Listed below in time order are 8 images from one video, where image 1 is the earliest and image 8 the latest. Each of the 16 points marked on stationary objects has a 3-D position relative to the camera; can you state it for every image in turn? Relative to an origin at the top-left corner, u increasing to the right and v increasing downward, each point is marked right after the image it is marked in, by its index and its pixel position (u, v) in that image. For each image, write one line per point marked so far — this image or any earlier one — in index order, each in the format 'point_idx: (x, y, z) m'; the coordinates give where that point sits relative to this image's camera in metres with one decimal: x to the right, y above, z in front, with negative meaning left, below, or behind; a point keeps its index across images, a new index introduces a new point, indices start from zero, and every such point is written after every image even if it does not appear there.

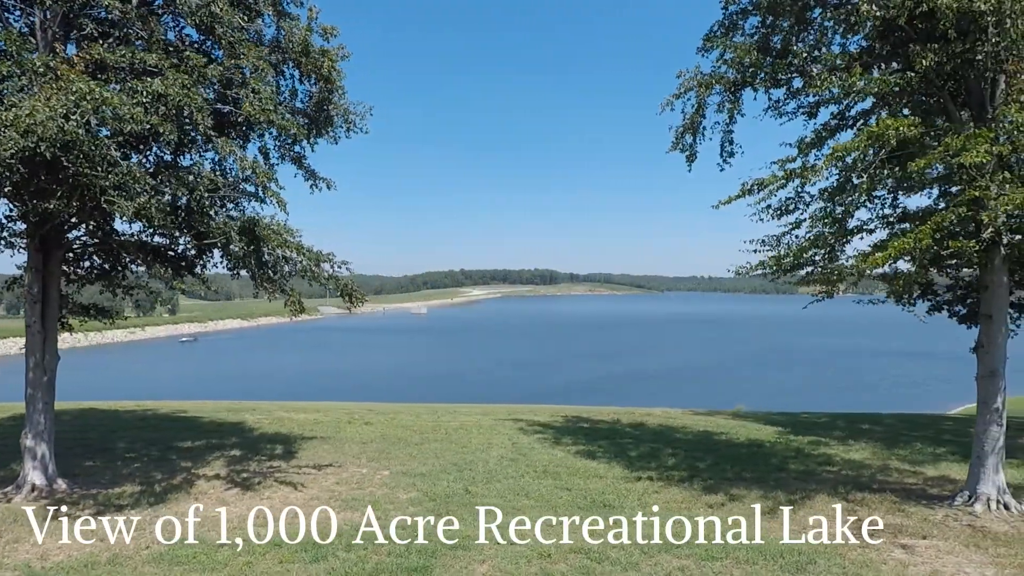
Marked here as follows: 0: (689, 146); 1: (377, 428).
0: (+2.2, +1.7, +8.7) m
1: (-2.4, -2.5, +12.4) m
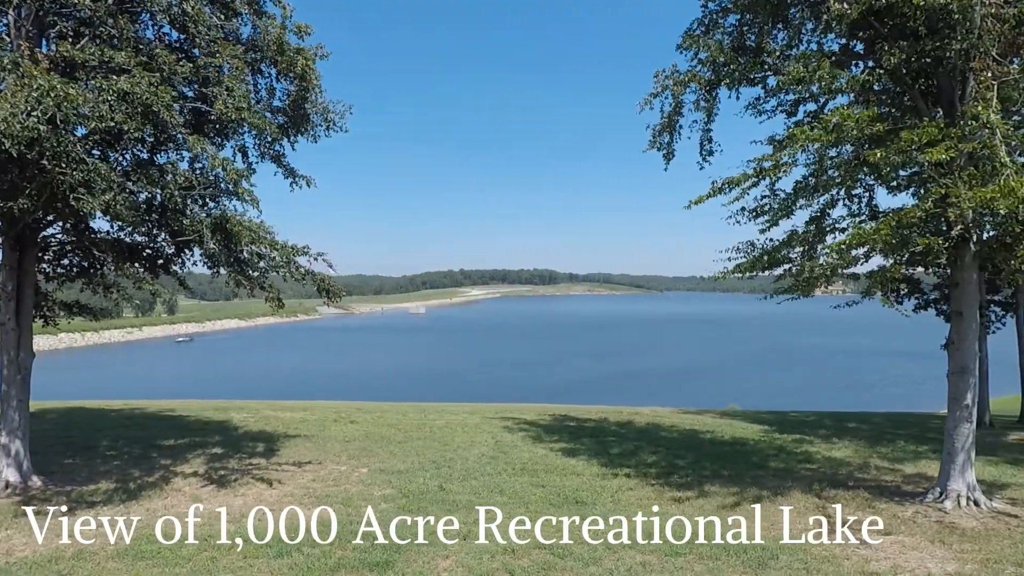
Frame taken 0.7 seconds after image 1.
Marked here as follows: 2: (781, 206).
0: (+1.9, +1.8, +8.7) m
1: (-2.6, -2.5, +12.4) m
2: (+2.8, +0.9, +7.5) m
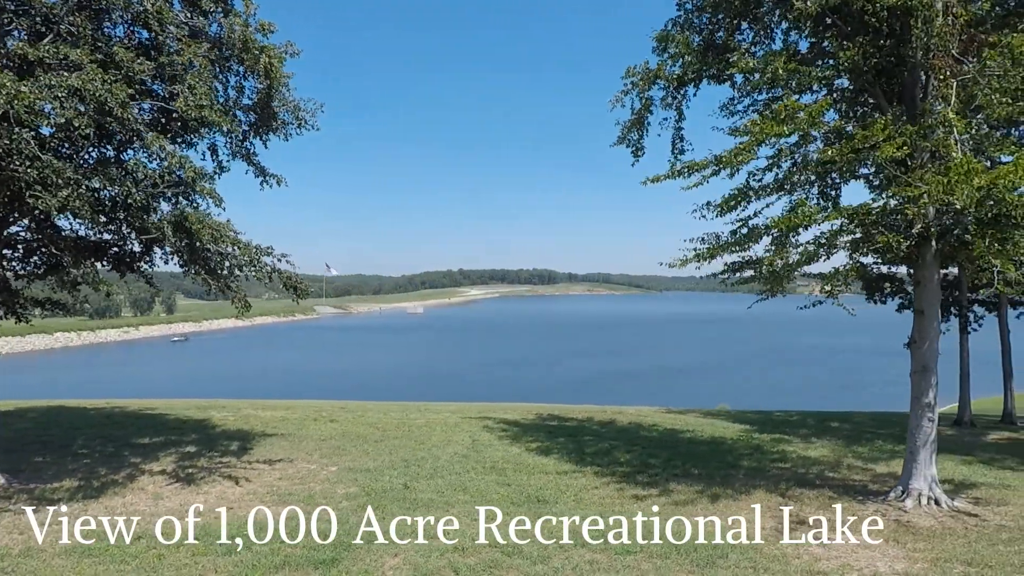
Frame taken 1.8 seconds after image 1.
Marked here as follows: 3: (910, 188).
0: (+1.5, +1.8, +8.7) m
1: (-3.0, -2.4, +12.4) m
2: (+2.4, +0.9, +7.5) m
3: (+3.6, +0.9, +6.4) m
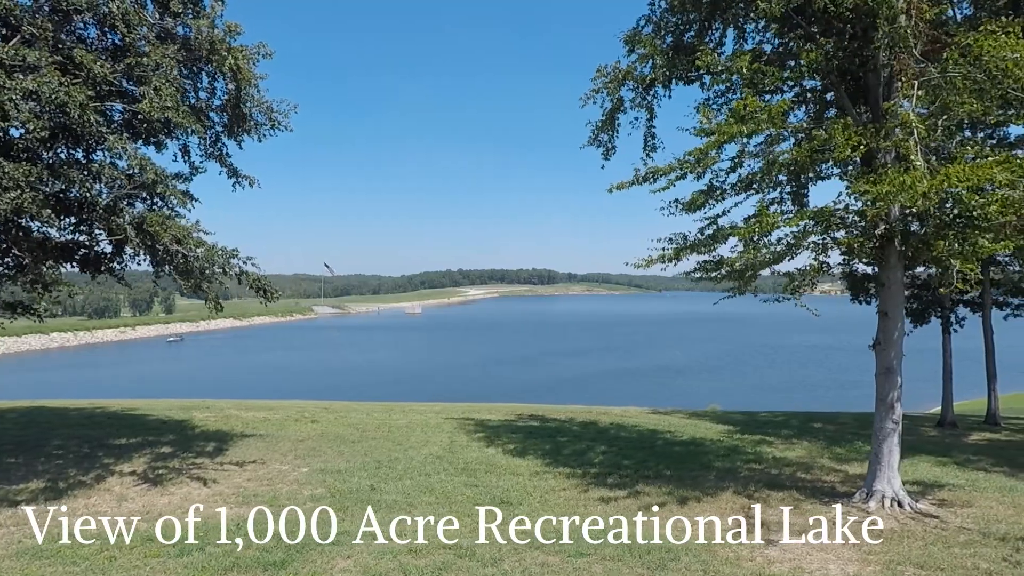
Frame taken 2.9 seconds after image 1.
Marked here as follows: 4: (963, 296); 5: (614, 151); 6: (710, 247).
0: (+1.1, +1.8, +8.7) m
1: (-3.4, -2.5, +12.4) m
2: (+2.1, +0.9, +7.5) m
3: (+3.2, +0.9, +6.4) m
4: (+9.1, -0.2, +14.1) m
5: (+1.3, +1.7, +8.8) m
6: (+2.1, +0.4, +7.5) m
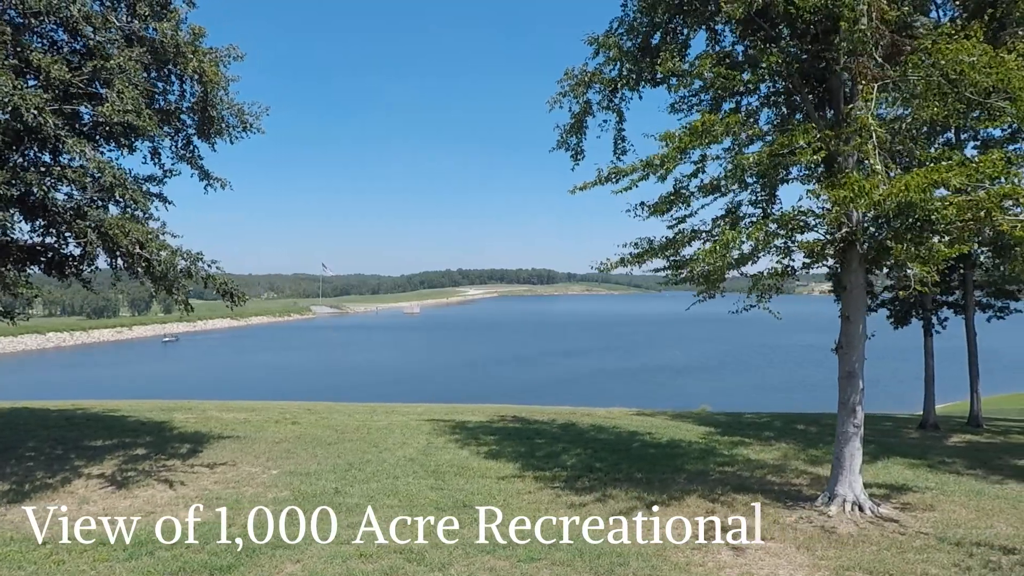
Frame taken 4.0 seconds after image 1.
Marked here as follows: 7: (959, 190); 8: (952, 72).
0: (+0.8, +1.7, +8.6) m
1: (-3.7, -2.5, +12.4) m
2: (+1.7, +0.9, +7.4) m
3: (+2.9, +0.9, +6.3) m
4: (+8.8, -0.2, +14.1) m
5: (+0.9, +1.7, +8.8) m
6: (+1.7, +0.4, +7.5) m
7: (+4.0, +0.9, +6.2) m
8: (+4.0, +2.0, +6.4) m
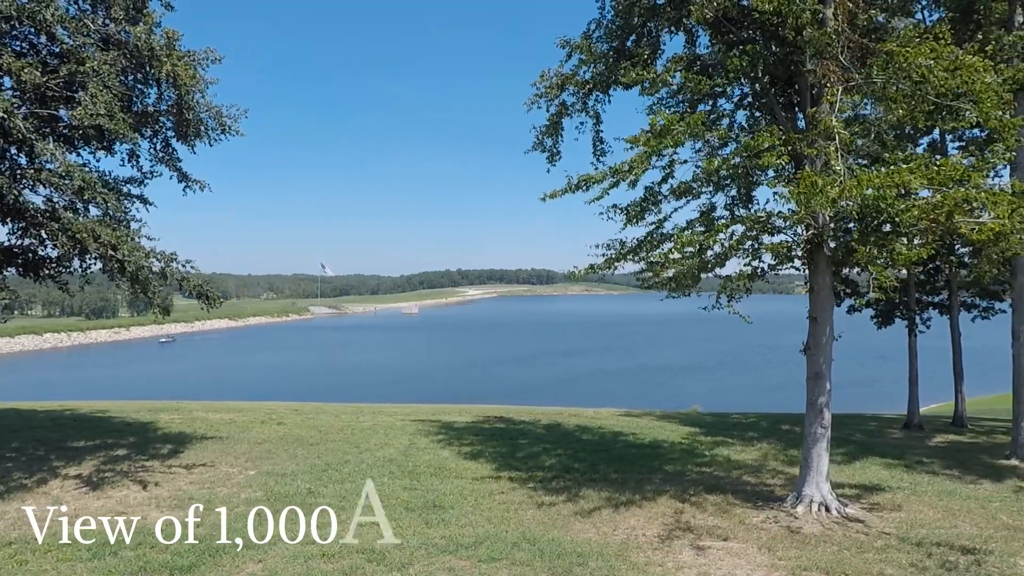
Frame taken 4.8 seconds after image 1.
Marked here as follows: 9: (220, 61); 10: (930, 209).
0: (+0.5, +1.7, +8.7) m
1: (-4.0, -2.5, +12.5) m
2: (+1.4, +0.9, +7.5) m
3: (+2.6, +0.9, +6.4) m
4: (+8.5, -0.2, +14.1) m
5: (+0.6, +1.7, +8.8) m
6: (+1.4, +0.4, +7.5) m
7: (+3.6, +0.9, +6.2) m
8: (+3.7, +1.9, +6.4) m
9: (-3.8, +3.0, +9.2) m
10: (+3.7, +0.7, +6.2) m
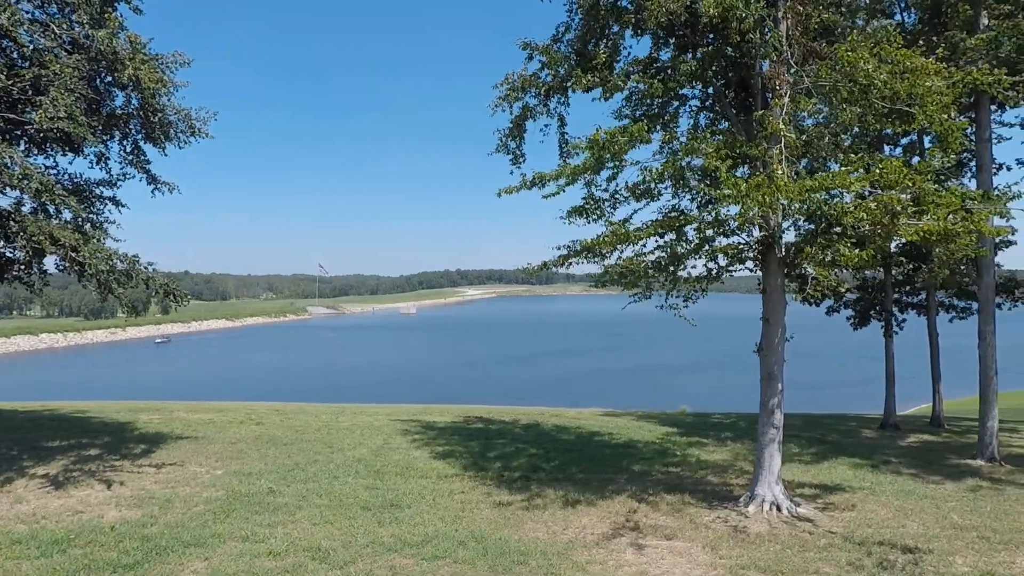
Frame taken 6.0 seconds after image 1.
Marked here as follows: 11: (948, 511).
0: (0.0, +1.7, +8.7) m
1: (-4.5, -2.5, +12.6) m
2: (+0.9, +0.9, +7.5) m
3: (+2.1, +0.8, +6.4) m
4: (+8.1, -0.2, +14.1) m
5: (+0.2, +1.7, +8.9) m
6: (+1.0, +0.4, +7.6) m
7: (+3.2, +0.8, +6.3) m
8: (+3.2, +1.9, +6.5) m
9: (-4.3, +3.0, +9.3) m
10: (+3.3, +0.7, +6.2) m
11: (+4.4, -2.2, +7.0) m
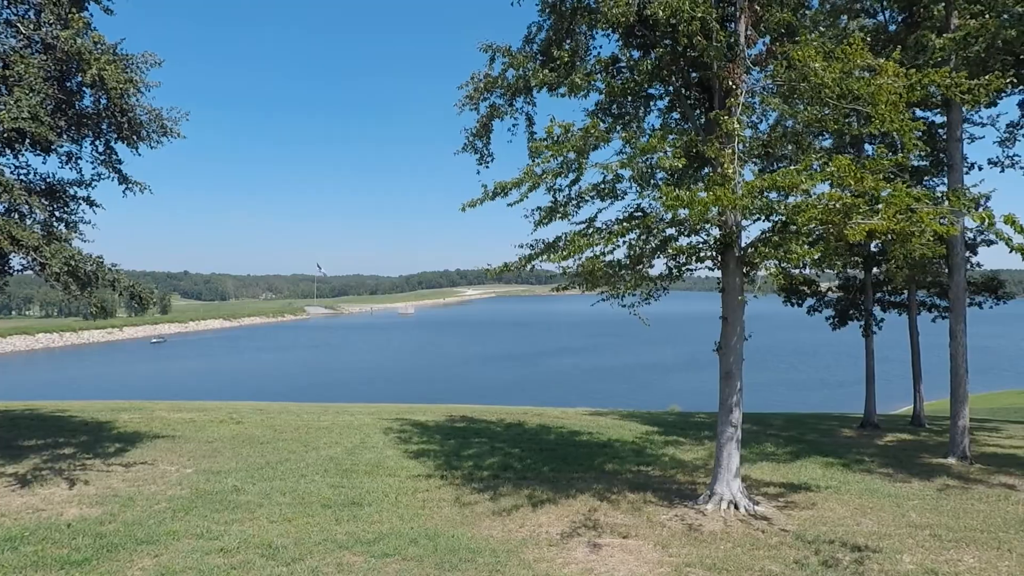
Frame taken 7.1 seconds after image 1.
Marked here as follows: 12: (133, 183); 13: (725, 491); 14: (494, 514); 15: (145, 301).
0: (-0.4, +1.7, +8.8) m
1: (-4.8, -2.5, +12.6) m
2: (+0.5, +0.9, +7.5) m
3: (+1.7, +0.9, +6.4) m
4: (+7.7, -0.2, +14.1) m
5: (-0.2, +1.7, +8.9) m
6: (+0.6, +0.4, +7.6) m
7: (+2.8, +0.9, +6.3) m
8: (+2.8, +1.9, +6.5) m
9: (-4.7, +3.0, +9.3) m
10: (+2.9, +0.7, +6.3) m
11: (+4.0, -2.2, +7.0) m
12: (-5.0, +1.4, +9.3) m
13: (+2.1, -2.0, +6.9) m
14: (-0.2, -2.2, +6.9) m
15: (-4.6, -0.2, +8.9) m
